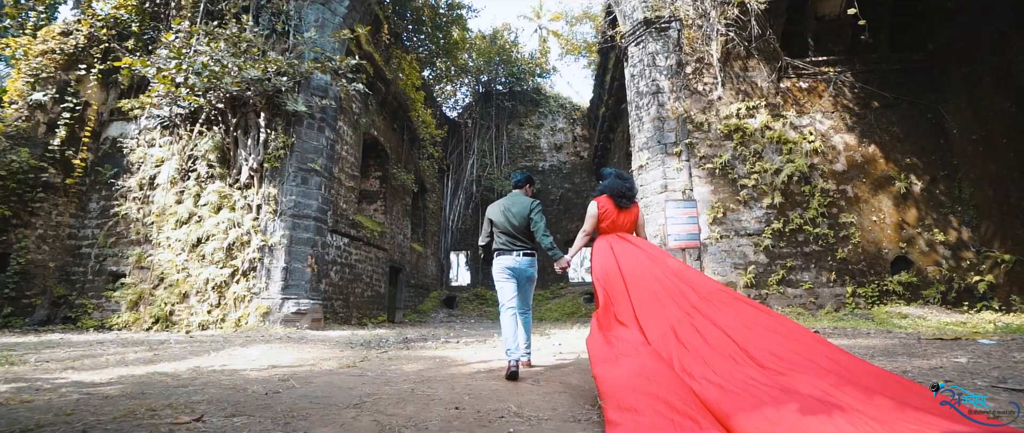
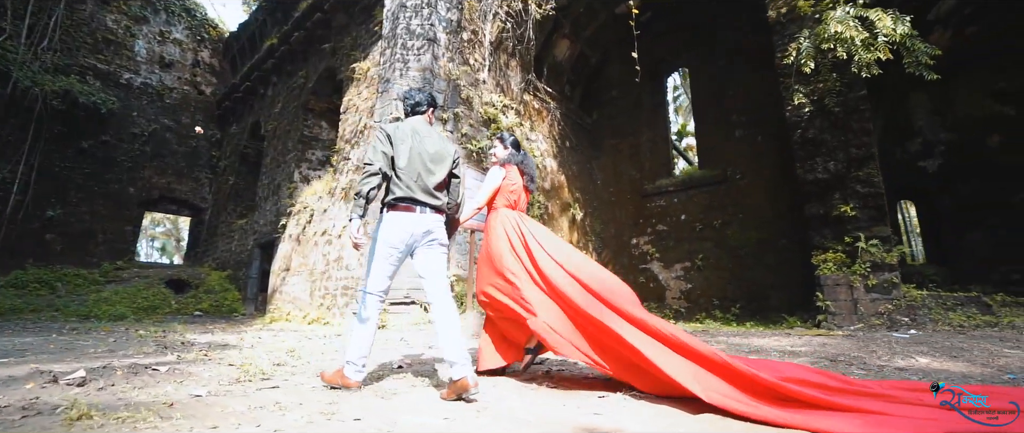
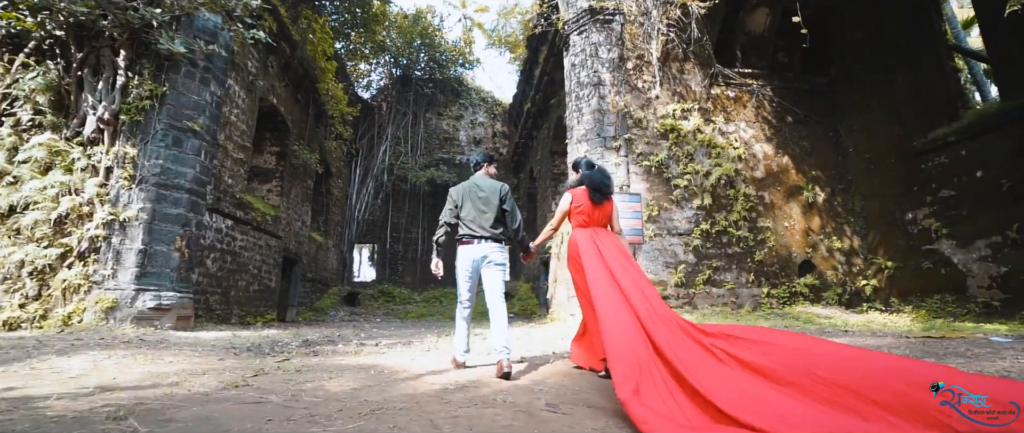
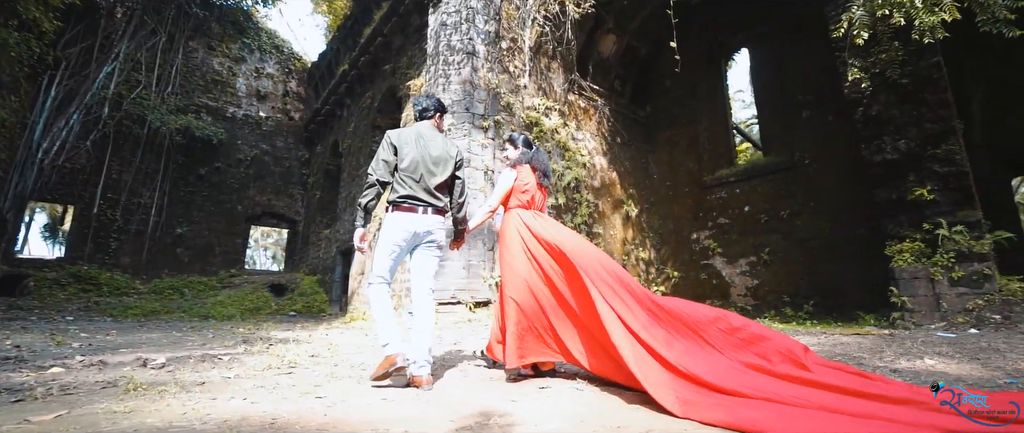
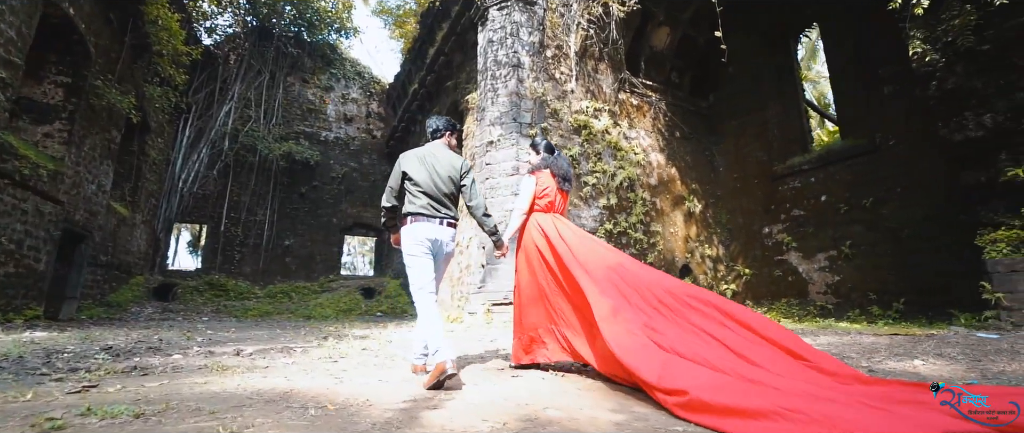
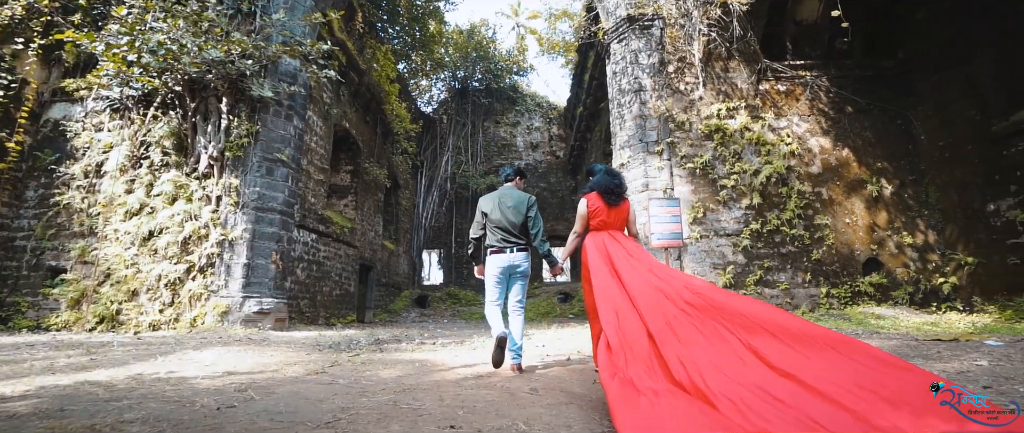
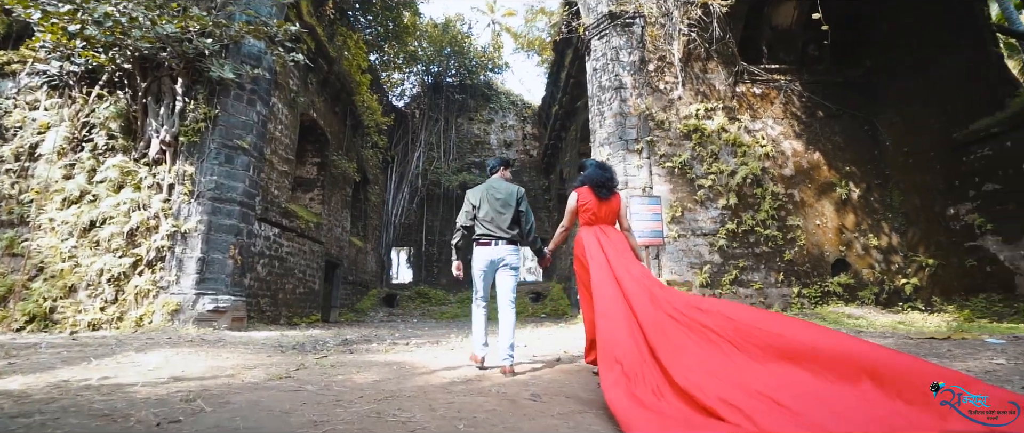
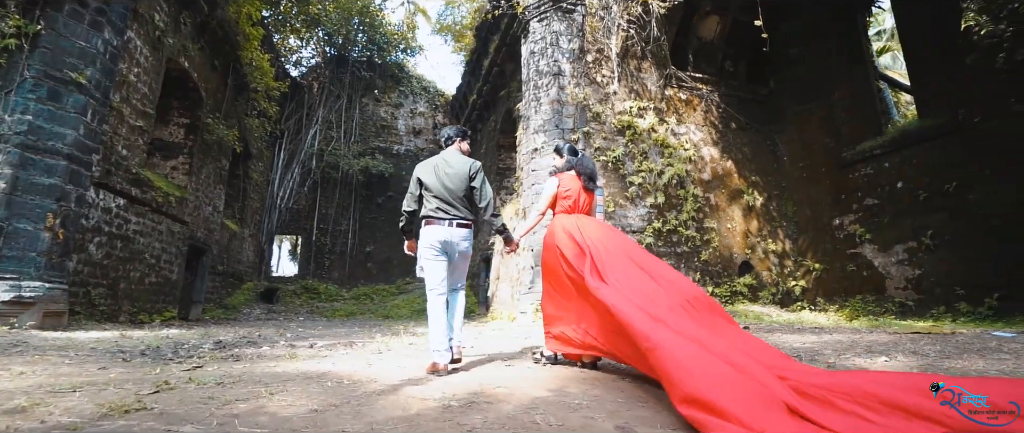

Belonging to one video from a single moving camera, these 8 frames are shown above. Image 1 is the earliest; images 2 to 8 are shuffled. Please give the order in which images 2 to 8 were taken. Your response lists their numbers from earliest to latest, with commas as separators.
6, 7, 3, 8, 5, 4, 2
